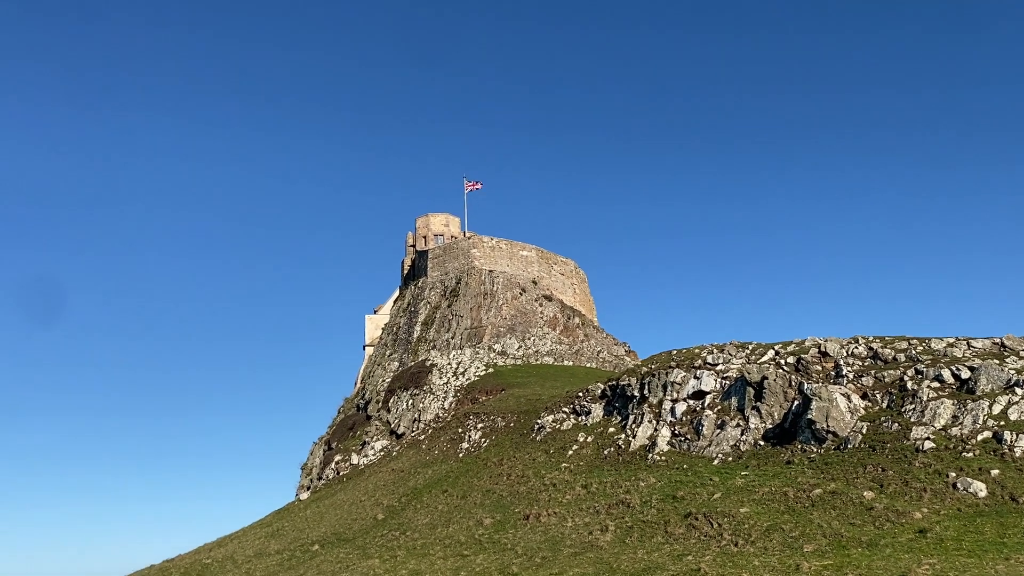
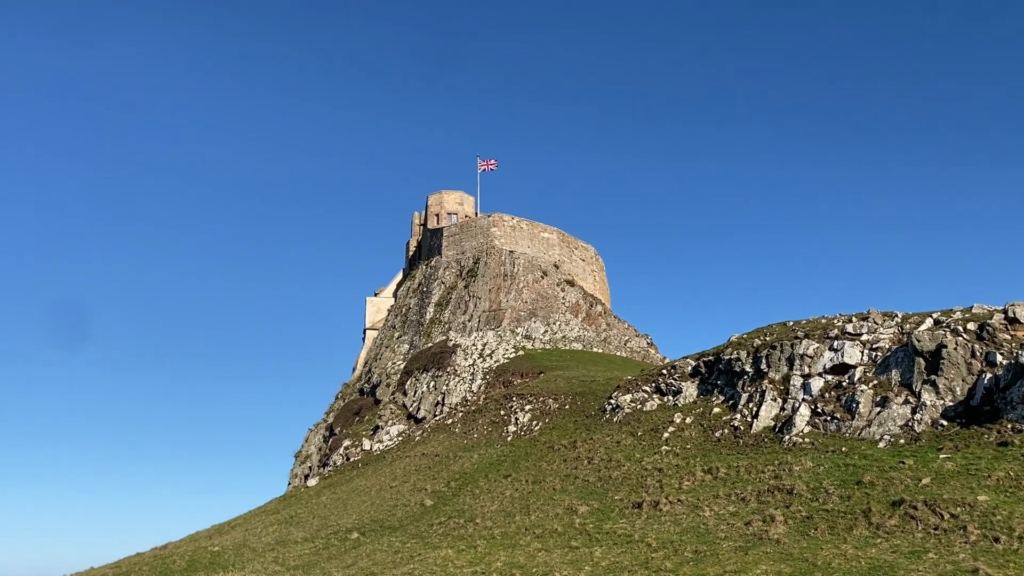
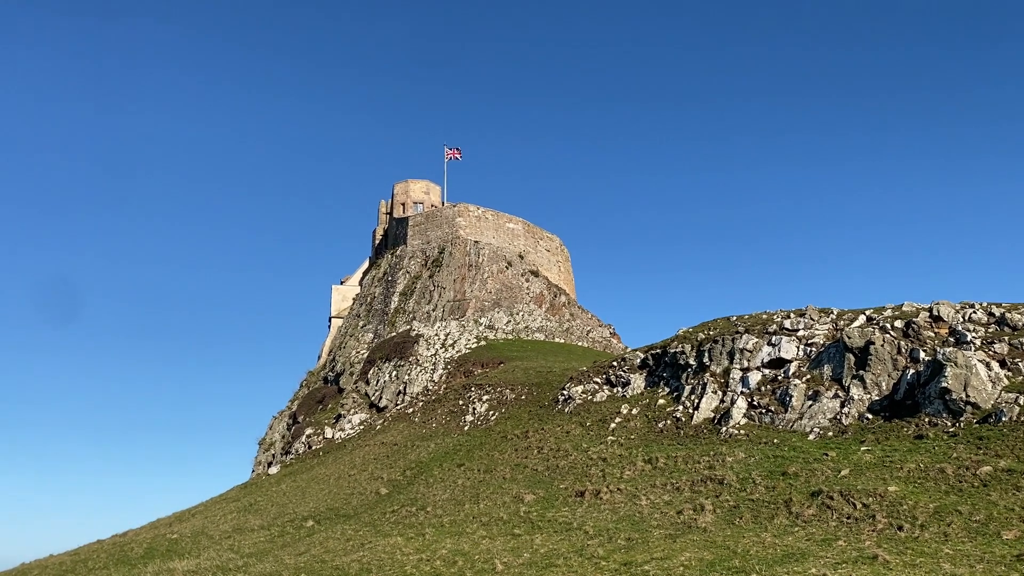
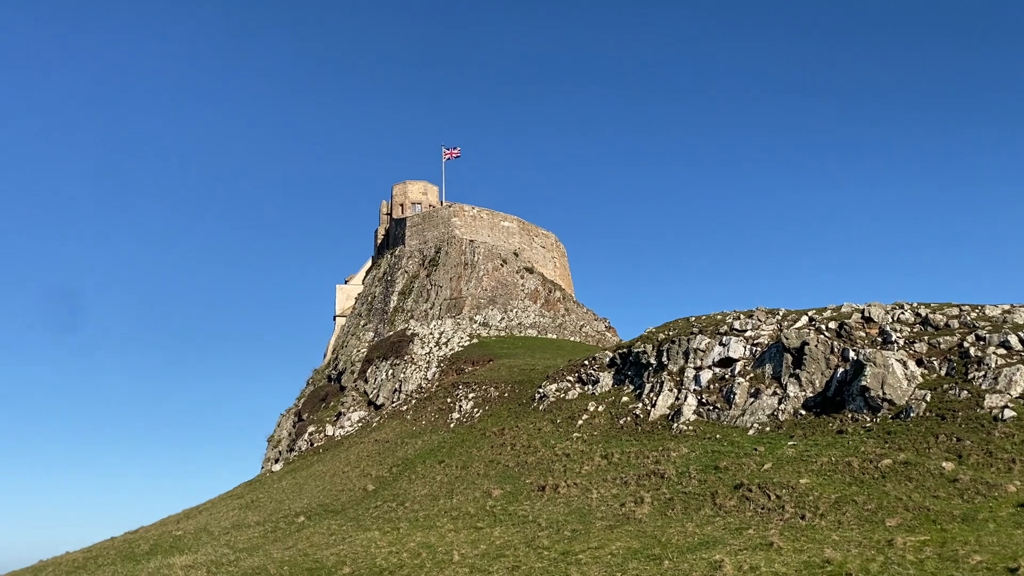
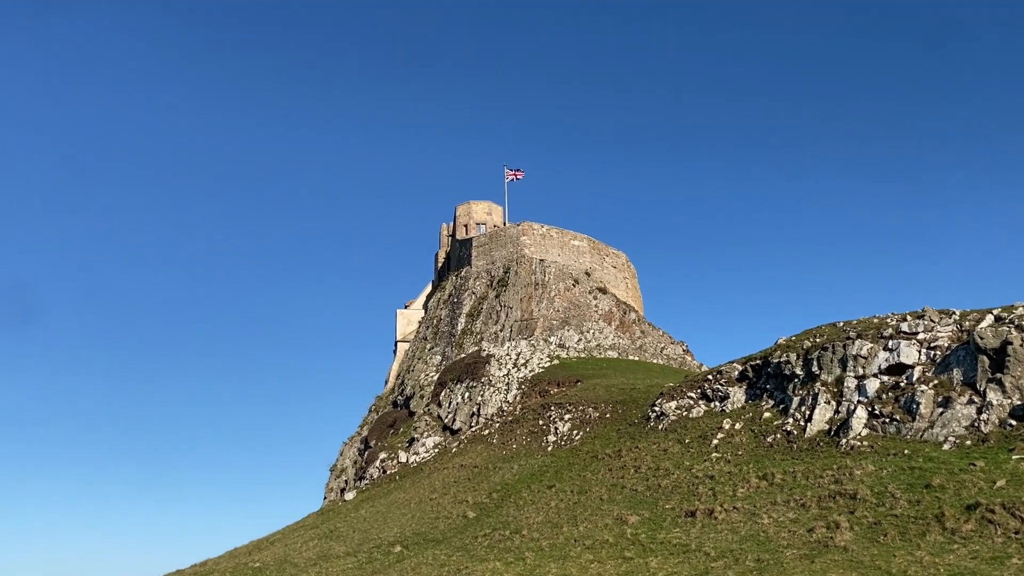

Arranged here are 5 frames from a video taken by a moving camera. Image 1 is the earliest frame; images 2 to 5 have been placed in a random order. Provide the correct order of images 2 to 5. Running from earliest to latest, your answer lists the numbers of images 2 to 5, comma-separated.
4, 3, 2, 5
